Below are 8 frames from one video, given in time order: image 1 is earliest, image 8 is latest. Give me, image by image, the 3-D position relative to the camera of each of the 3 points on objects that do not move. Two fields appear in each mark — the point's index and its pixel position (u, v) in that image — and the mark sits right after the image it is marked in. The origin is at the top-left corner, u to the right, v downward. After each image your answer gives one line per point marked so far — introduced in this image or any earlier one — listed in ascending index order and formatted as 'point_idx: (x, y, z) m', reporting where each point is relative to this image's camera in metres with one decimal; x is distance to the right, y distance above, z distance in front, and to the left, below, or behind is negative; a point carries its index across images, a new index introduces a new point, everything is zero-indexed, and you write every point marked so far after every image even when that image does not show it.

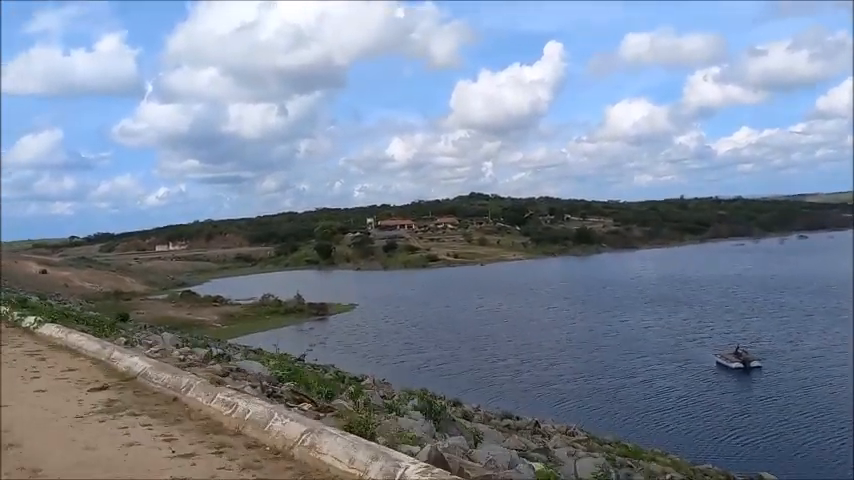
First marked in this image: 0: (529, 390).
0: (+2.7, -4.1, +18.9) m
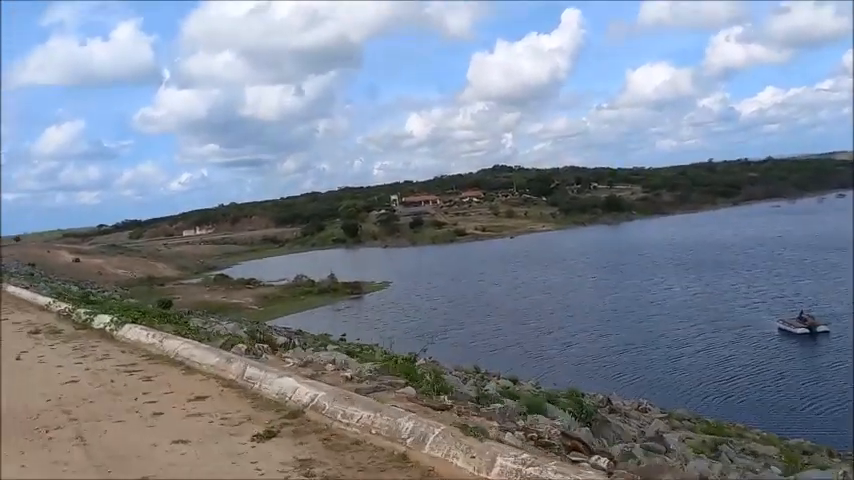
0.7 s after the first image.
0: (+4.0, -3.3, +18.3) m
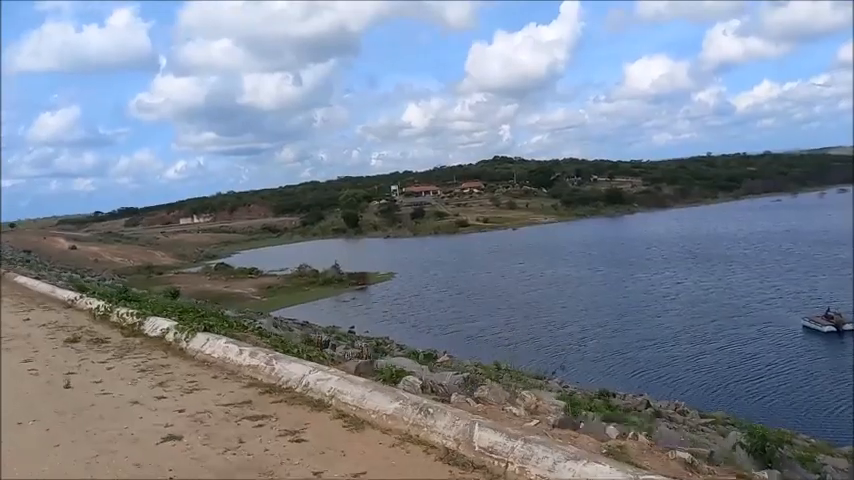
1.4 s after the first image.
0: (+4.4, -3.1, +17.7) m
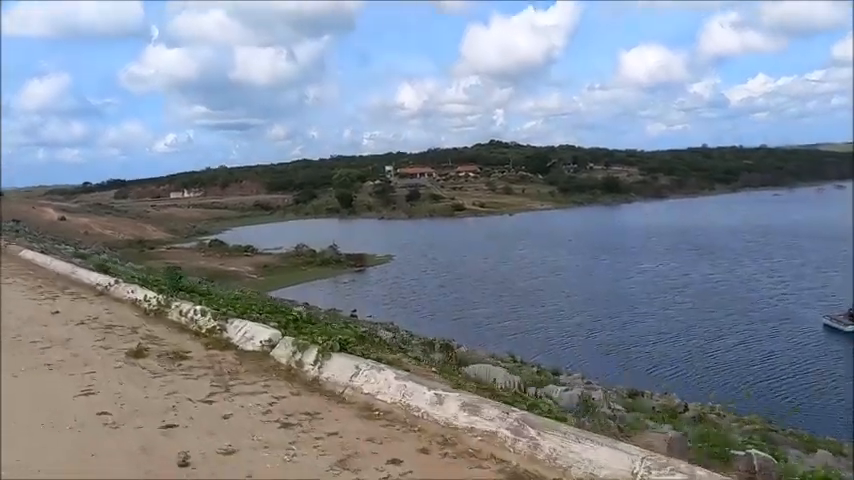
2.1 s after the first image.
0: (+4.6, -2.8, +17.2) m
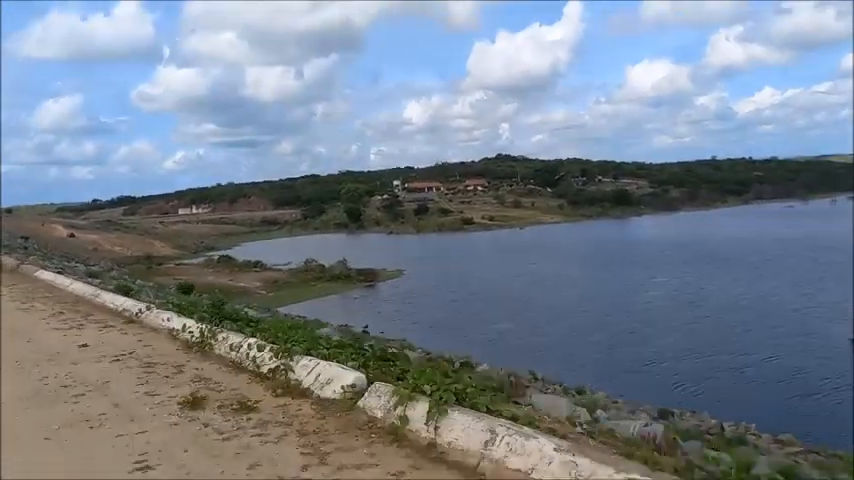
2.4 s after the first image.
0: (+4.9, -3.1, +16.7) m
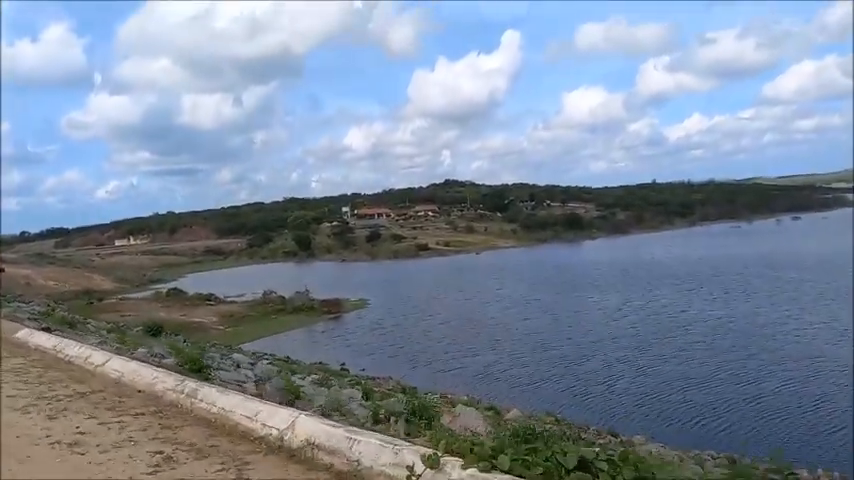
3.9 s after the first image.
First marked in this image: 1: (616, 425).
0: (+4.8, -3.6, +15.4) m
1: (+3.8, -3.6, +14.0) m
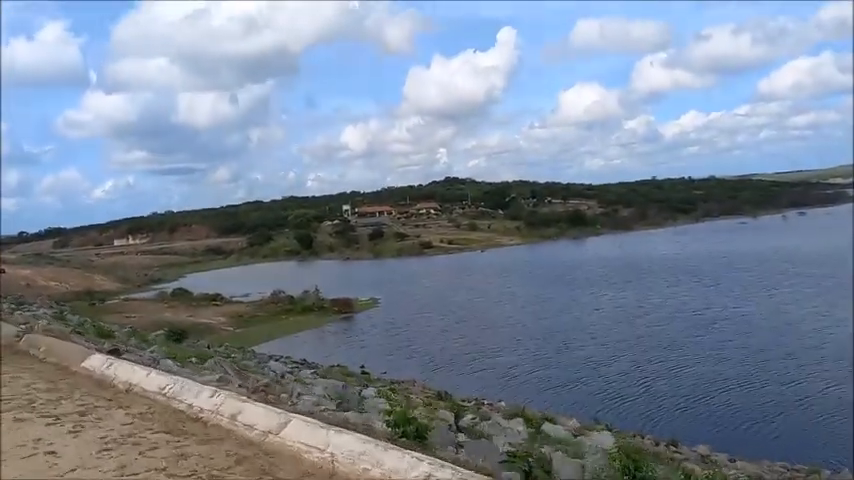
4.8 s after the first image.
0: (+5.5, -3.5, +14.8) m
1: (+4.4, -3.6, +13.3) m
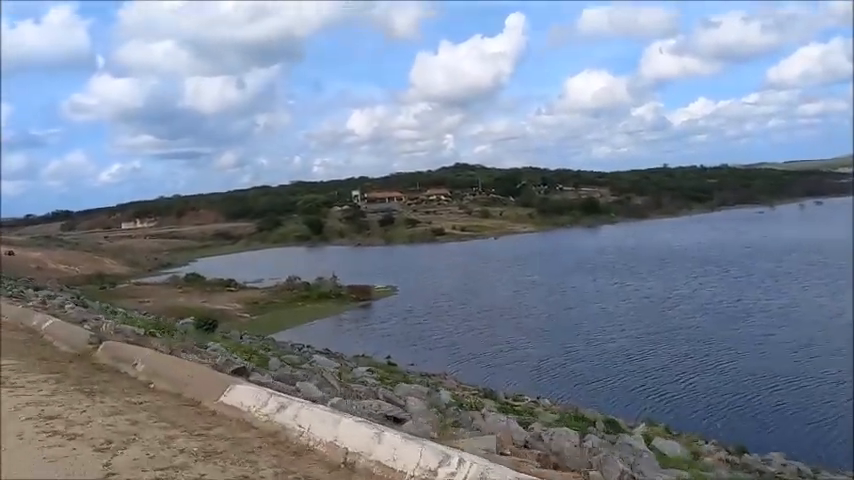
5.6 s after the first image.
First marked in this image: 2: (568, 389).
0: (+6.2, -3.3, +14.0) m
1: (+5.1, -3.4, +12.5) m
2: (+3.3, -3.4, +16.1) m
